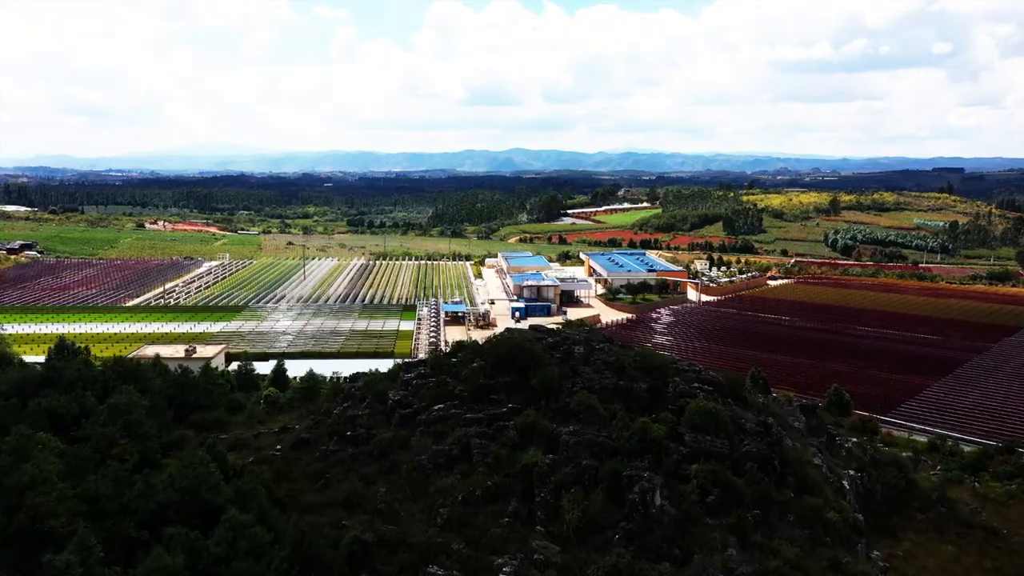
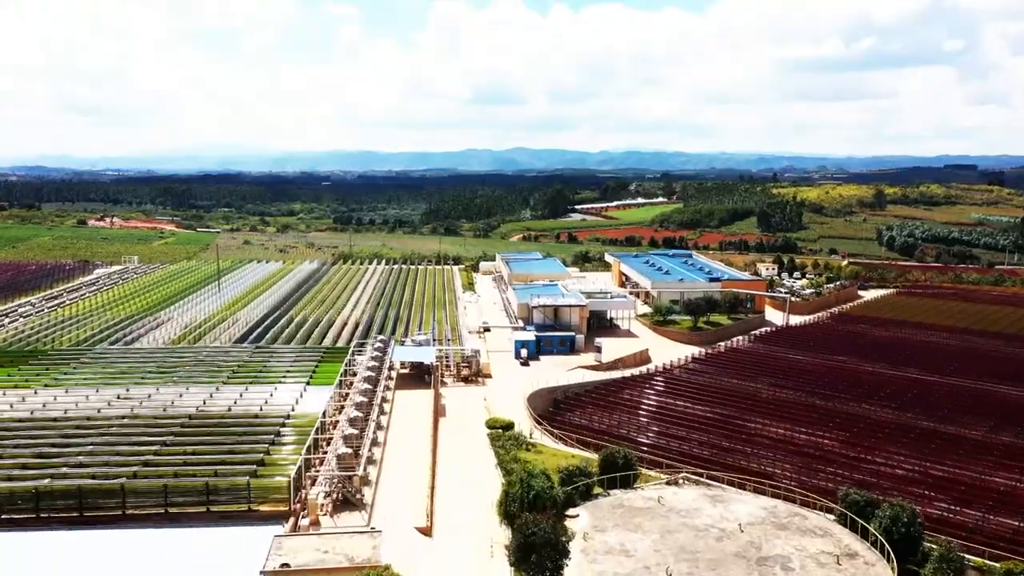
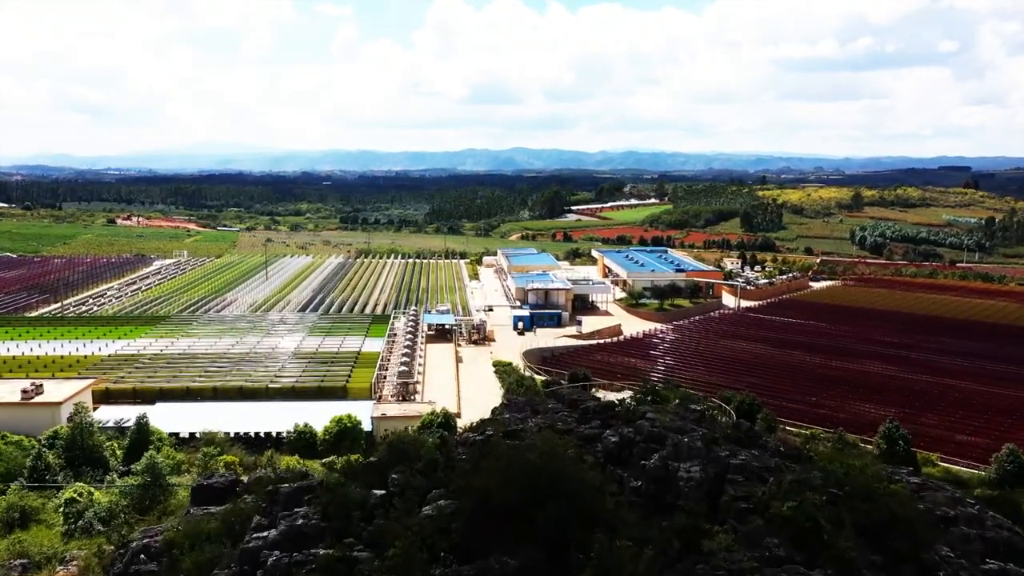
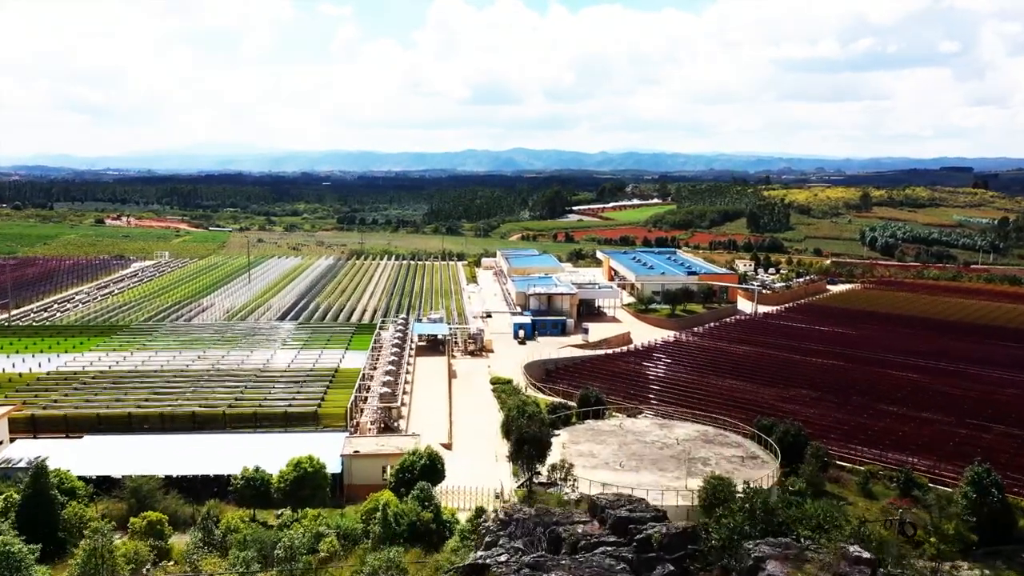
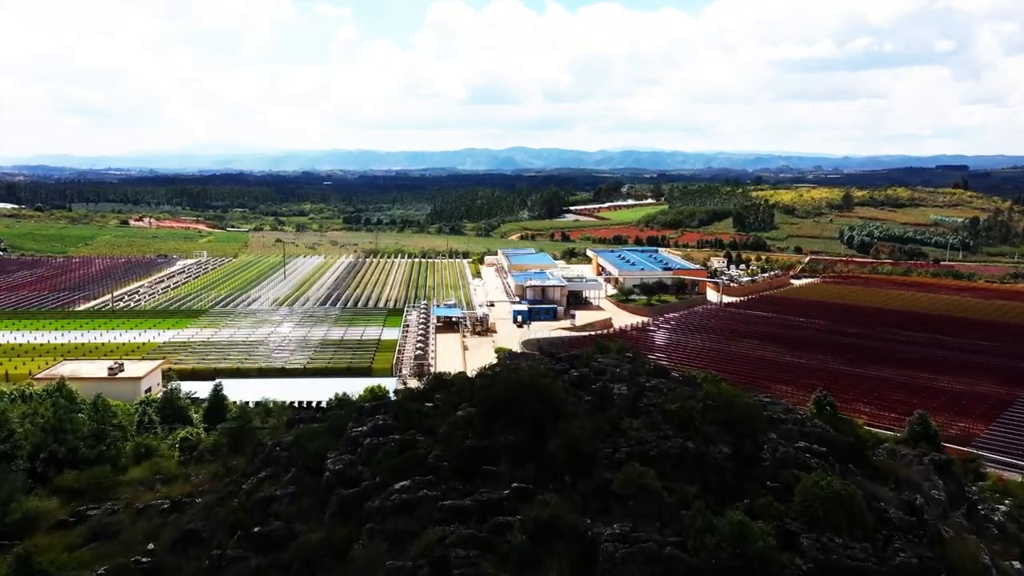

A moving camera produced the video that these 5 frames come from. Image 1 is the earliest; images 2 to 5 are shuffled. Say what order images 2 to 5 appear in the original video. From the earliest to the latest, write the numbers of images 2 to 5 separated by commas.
5, 3, 4, 2
